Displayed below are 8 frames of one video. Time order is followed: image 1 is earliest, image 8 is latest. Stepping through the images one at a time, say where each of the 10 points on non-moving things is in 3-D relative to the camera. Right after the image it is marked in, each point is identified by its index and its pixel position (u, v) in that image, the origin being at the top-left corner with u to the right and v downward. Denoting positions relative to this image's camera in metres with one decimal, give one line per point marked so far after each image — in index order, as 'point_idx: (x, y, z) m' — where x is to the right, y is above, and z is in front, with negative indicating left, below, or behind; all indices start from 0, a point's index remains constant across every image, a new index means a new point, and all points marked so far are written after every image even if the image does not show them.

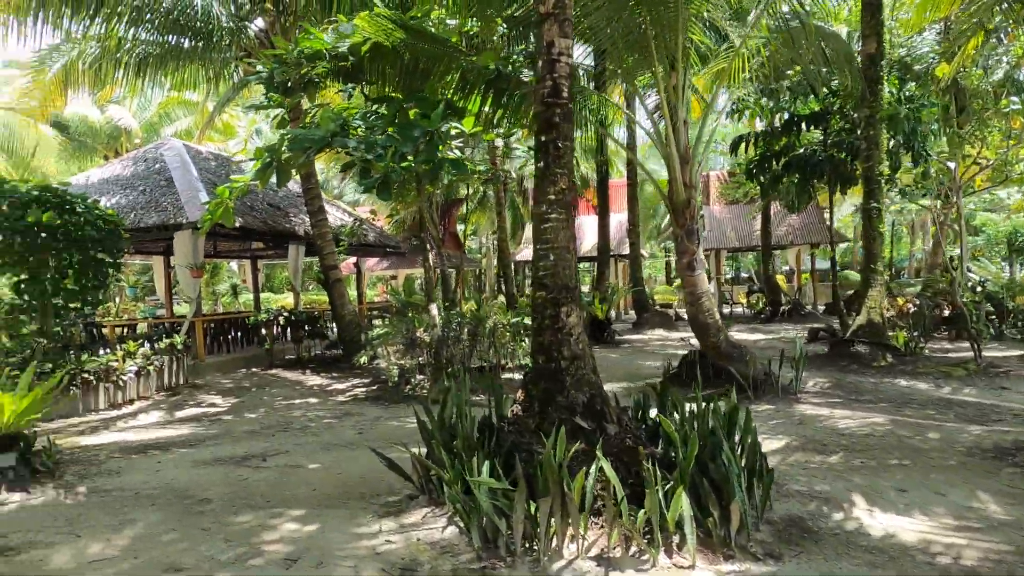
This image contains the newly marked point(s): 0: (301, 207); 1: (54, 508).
0: (-4.3, +1.6, +13.6) m
1: (-3.2, -1.5, +4.6) m
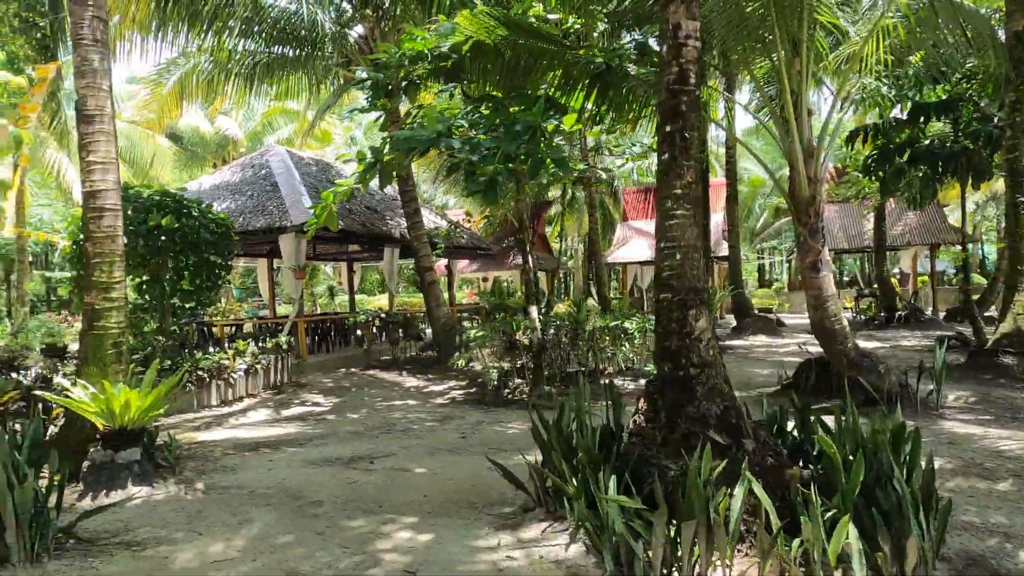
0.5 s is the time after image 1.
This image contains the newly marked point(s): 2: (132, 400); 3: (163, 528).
0: (-2.4, +1.6, +13.7) m
1: (-2.4, -1.5, +4.7) m
2: (-2.9, -0.8, +5.0) m
3: (-2.2, -1.5, +4.2) m
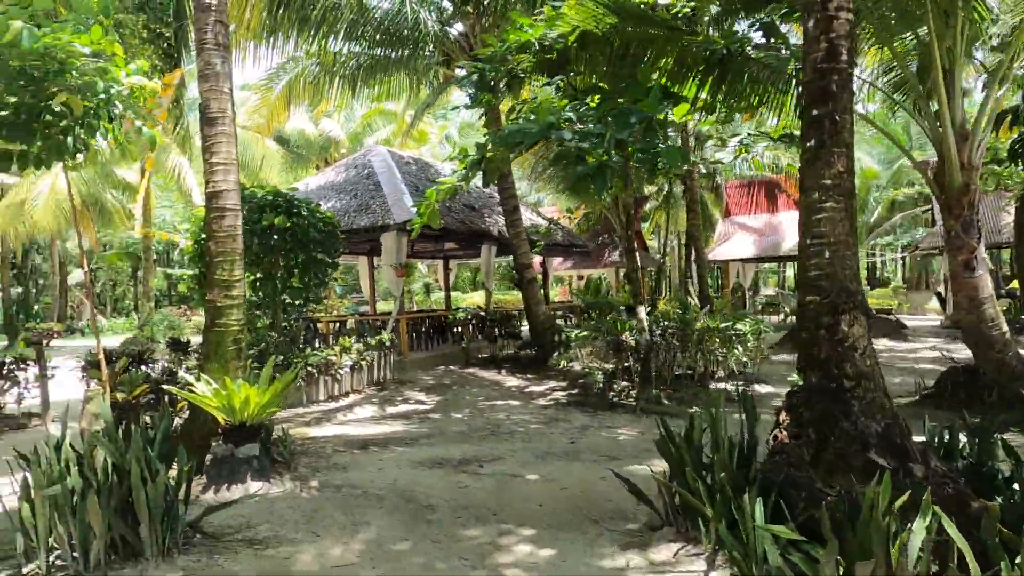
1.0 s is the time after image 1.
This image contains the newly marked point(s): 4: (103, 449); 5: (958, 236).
0: (-0.4, +1.7, +13.7) m
1: (-1.6, -1.5, +4.7) m
2: (-2.0, -0.8, +5.1) m
3: (-1.4, -1.5, +4.2) m
4: (-2.3, -0.9, +3.7) m
5: (+3.9, +0.5, +5.9) m
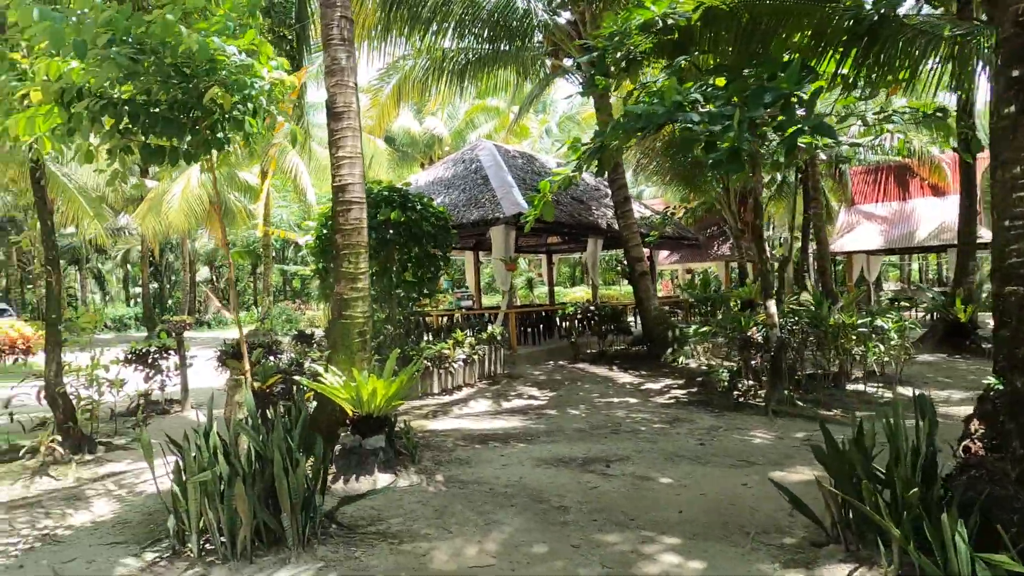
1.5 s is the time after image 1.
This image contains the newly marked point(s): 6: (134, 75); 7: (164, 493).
0: (+1.8, +1.8, +13.3) m
1: (-0.6, -1.5, +4.7) m
2: (-1.0, -0.8, +5.1) m
3: (-0.6, -1.4, +4.1) m
4: (-1.5, -0.8, +3.8) m
5: (+5.0, +0.5, +5.0) m
6: (-2.1, +1.2, +3.6) m
7: (-2.6, -1.5, +4.9) m
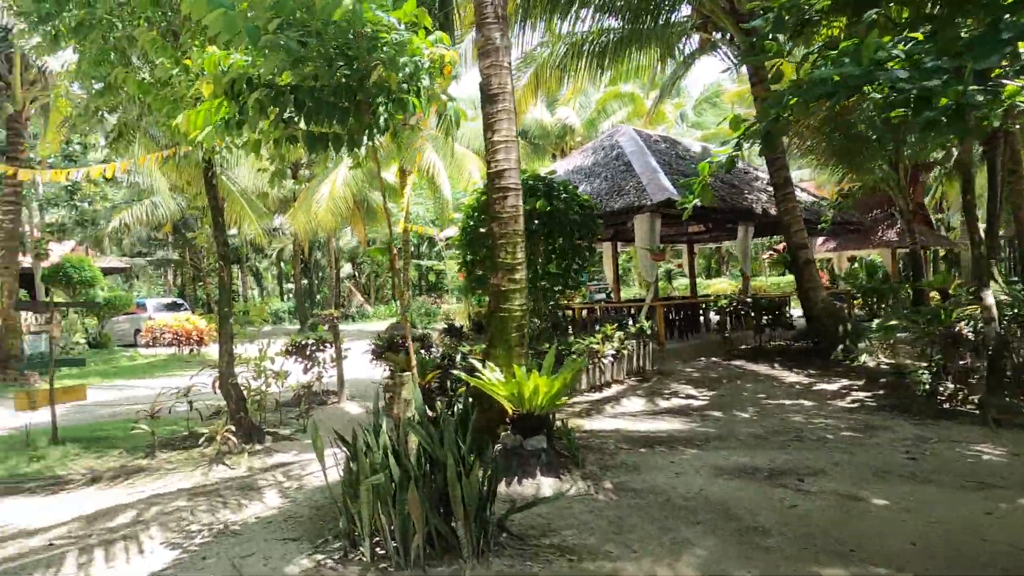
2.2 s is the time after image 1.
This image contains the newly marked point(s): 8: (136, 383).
0: (+4.5, +2.0, +12.3) m
1: (+0.5, -1.4, +4.3) m
2: (+0.2, -0.7, +4.8) m
3: (+0.4, -1.4, +3.7) m
4: (-0.5, -0.8, +3.6) m
5: (+6.1, +0.7, +3.5) m
6: (-1.1, +1.2, +3.5) m
7: (-1.3, -1.5, +4.9) m
8: (-6.2, -1.6, +10.9) m
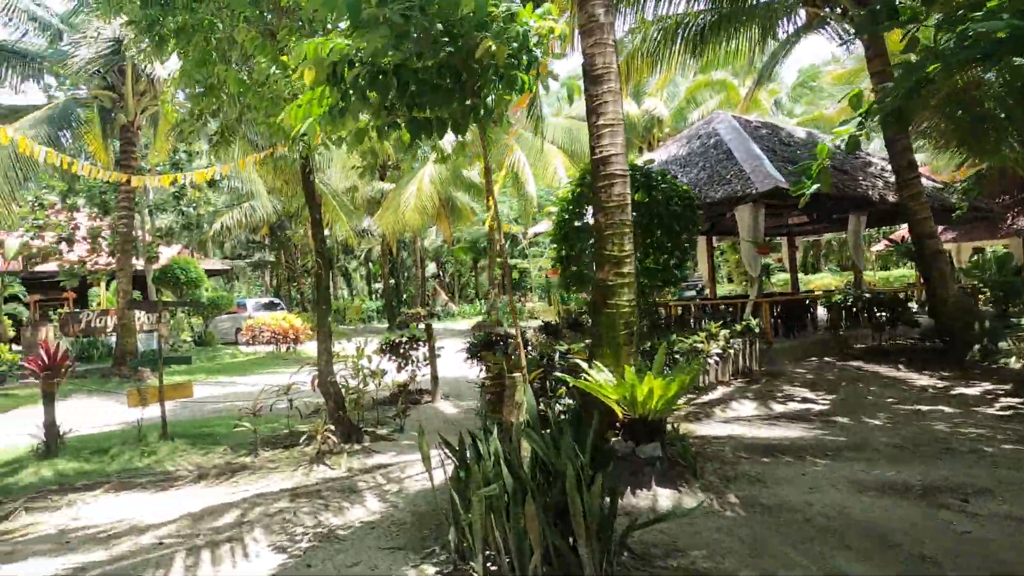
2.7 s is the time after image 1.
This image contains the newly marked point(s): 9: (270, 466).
0: (+6.1, +2.0, +11.3) m
1: (+1.2, -1.3, +3.9) m
2: (+1.0, -0.7, +4.4) m
3: (+1.1, -1.3, +3.3) m
4: (+0.1, -0.8, +3.3) m
5: (+6.6, +0.7, +2.4) m
6: (-0.5, +1.2, +3.3) m
7: (-0.6, -1.4, +4.7) m
8: (-4.7, -1.6, +11.3) m
9: (-2.0, -1.5, +5.5) m
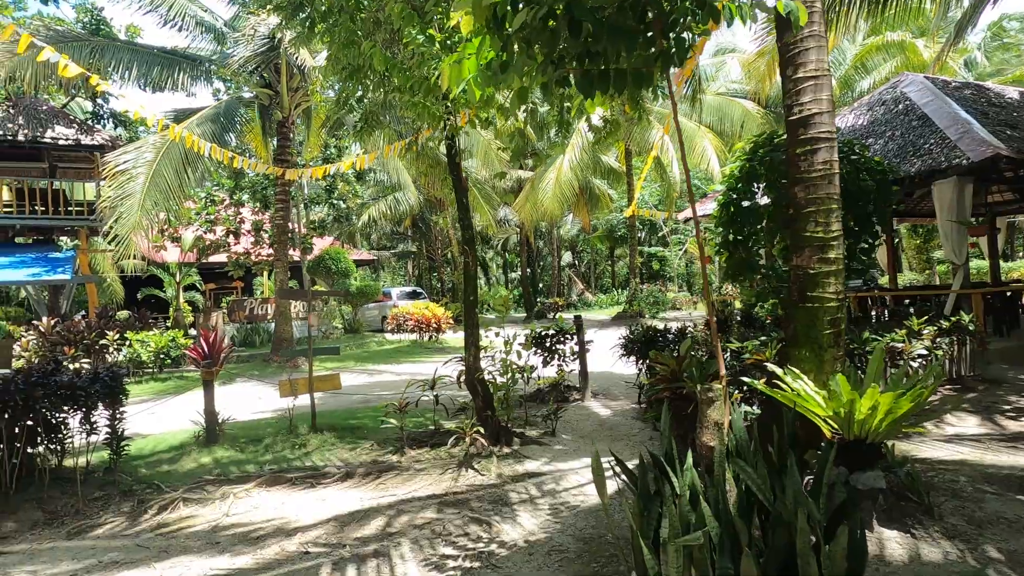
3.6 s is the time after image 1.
0: (+8.4, +2.2, +9.2) m
1: (+2.1, -1.3, +2.9) m
2: (+1.9, -0.6, +3.5) m
3: (+1.8, -1.3, +2.4) m
4: (+0.9, -0.7, +2.5) m
5: (+7.1, +0.7, +0.4) m
6: (+0.3, +1.3, +2.7) m
7: (+0.5, -1.4, +4.1) m
8: (-2.2, -1.4, +11.4) m
9: (-0.7, -1.4, +5.2) m
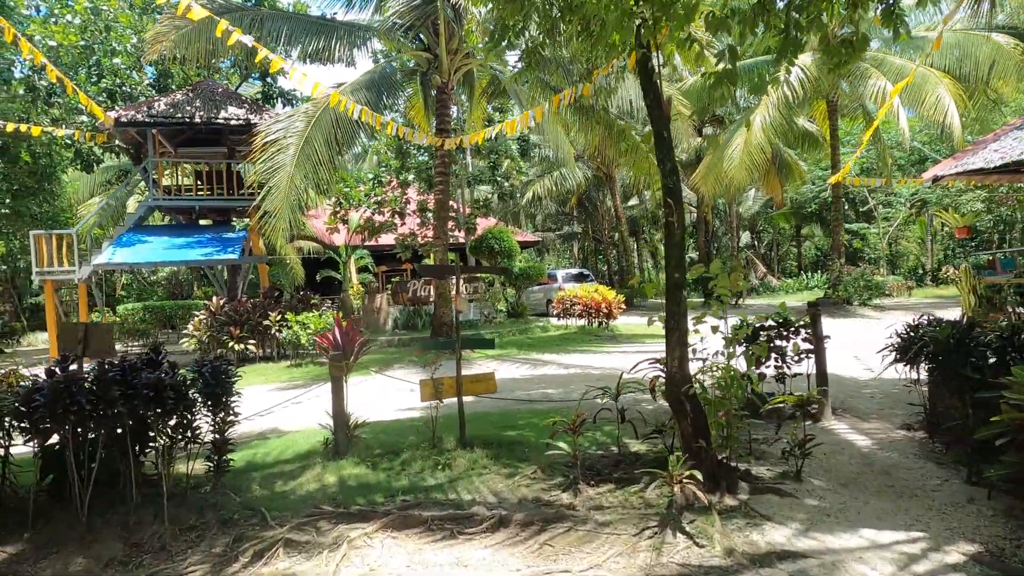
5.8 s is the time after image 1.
0: (+10.3, +2.4, +5.2) m
1: (+2.6, -1.2, +0.7) m
2: (+2.7, -0.5, +1.3) m
3: (+2.3, -1.2, +0.3) m
4: (+1.4, -0.6, +0.6) m
5: (+6.9, +0.7, -3.0) m
6: (+0.8, +1.4, +0.8) m
7: (+1.4, -1.3, +2.2) m
8: (+0.6, -1.1, +9.9) m
9: (+0.5, -1.2, +3.6) m
